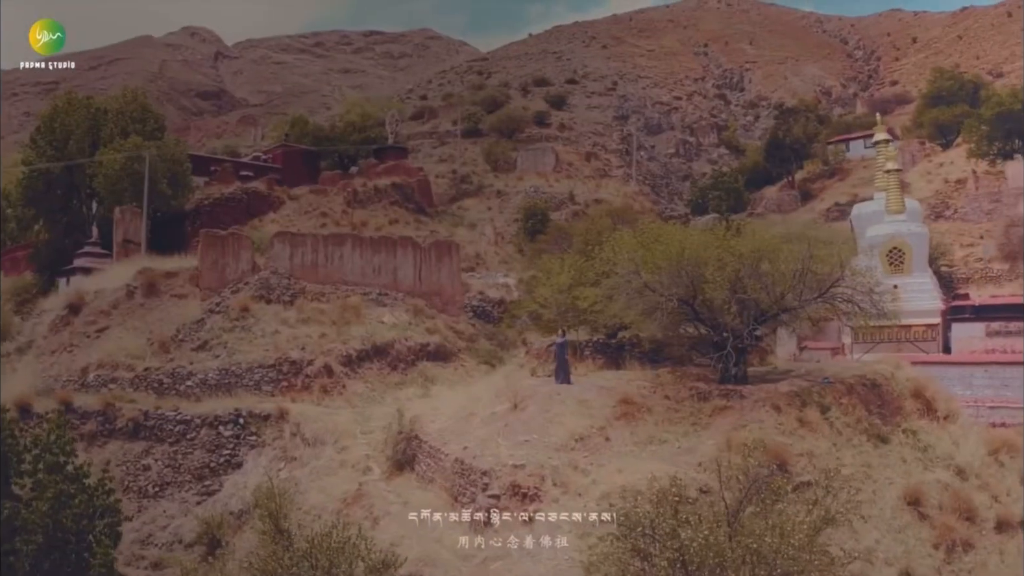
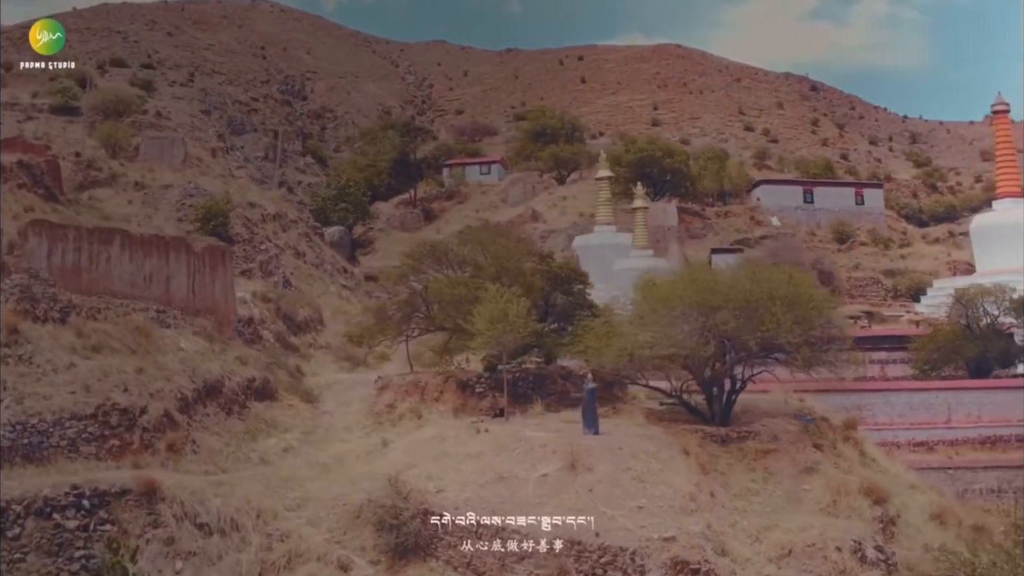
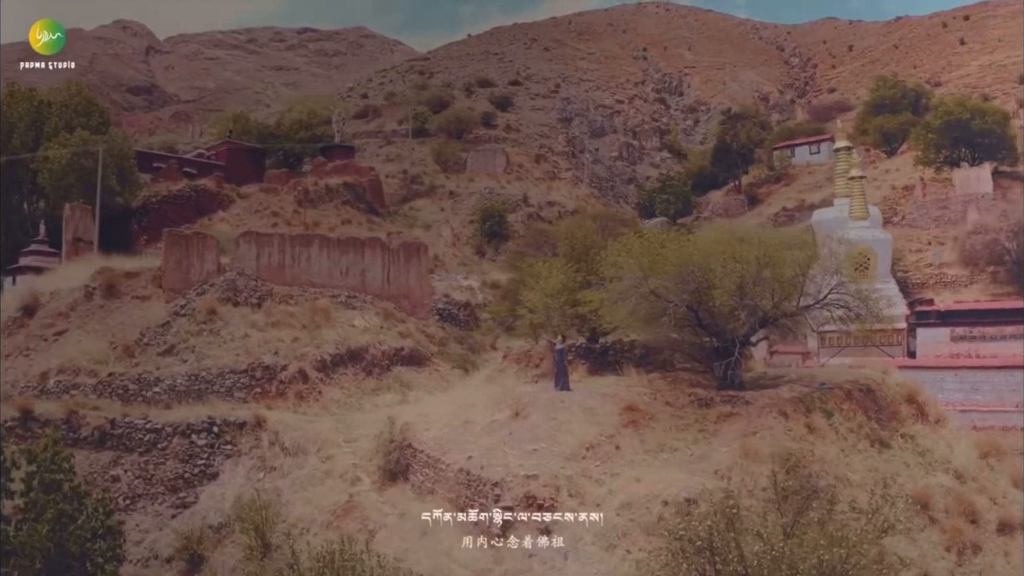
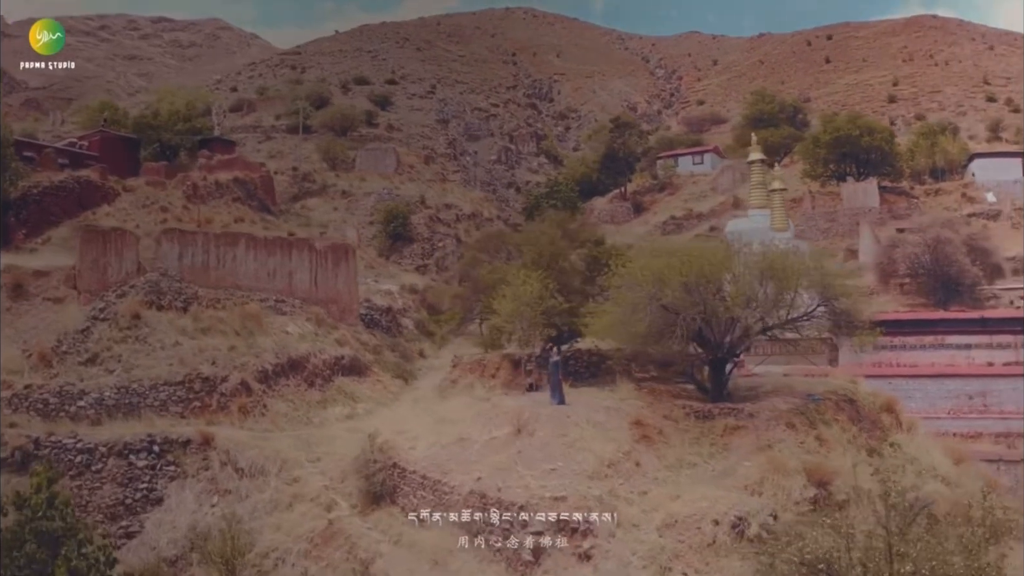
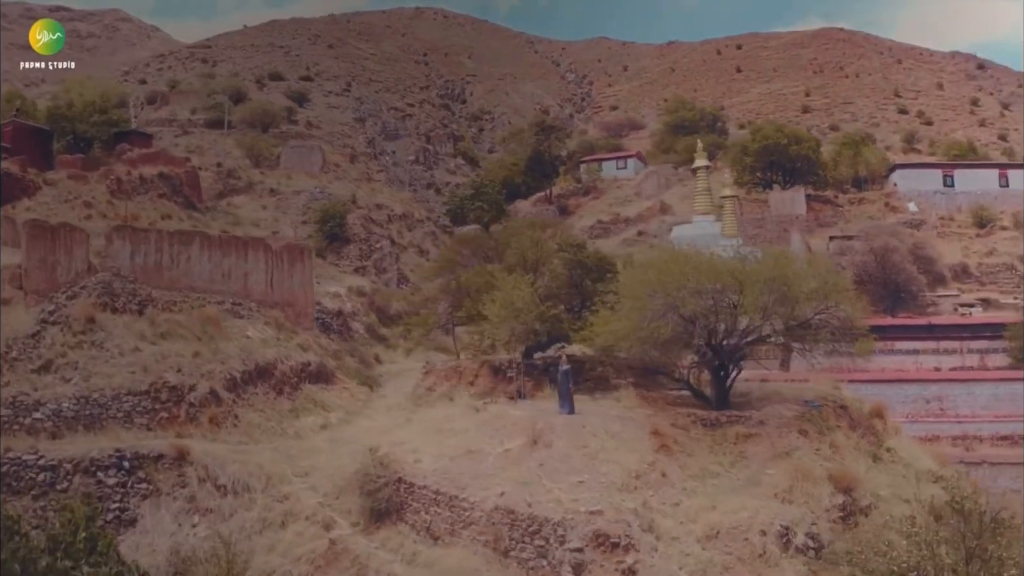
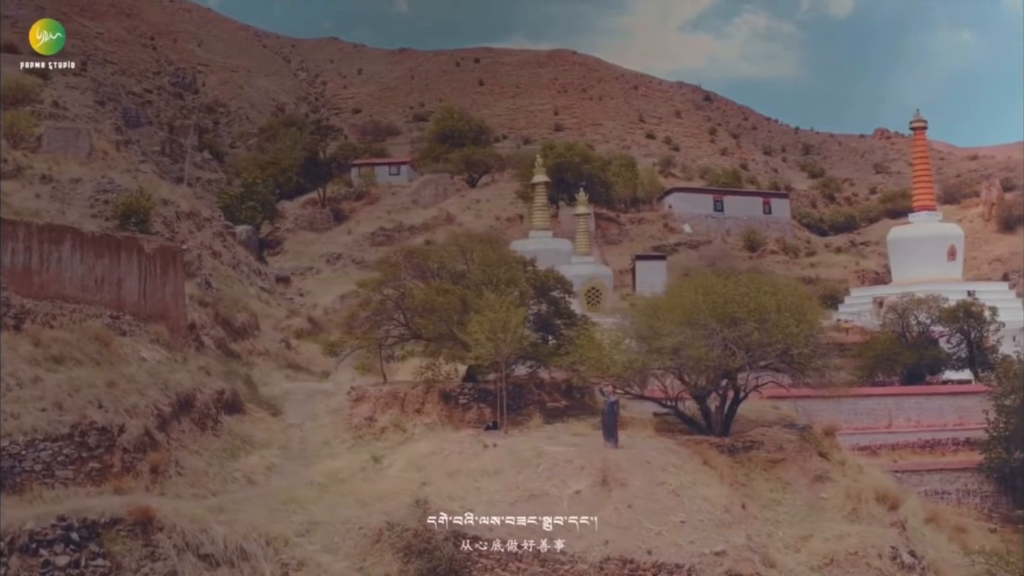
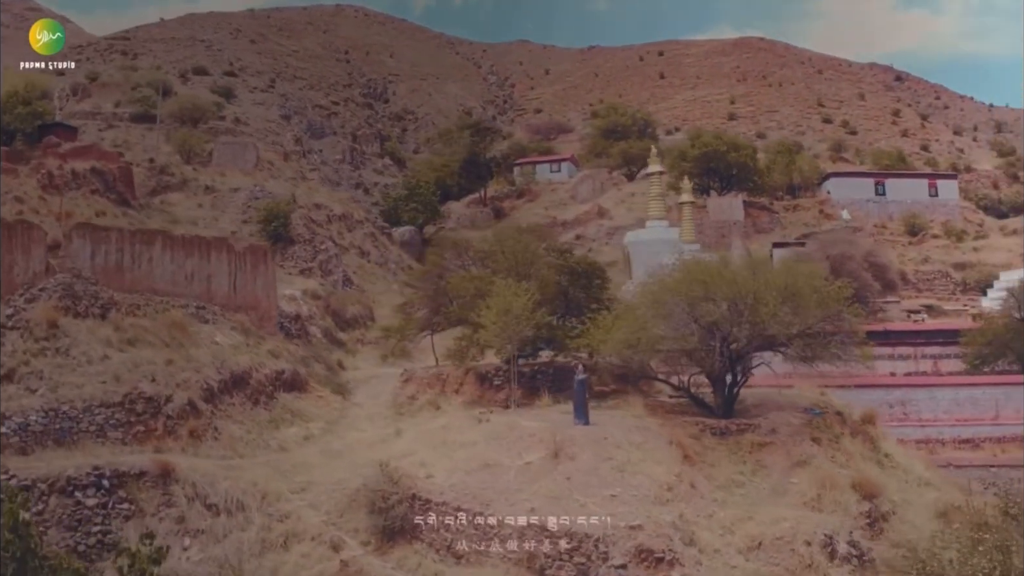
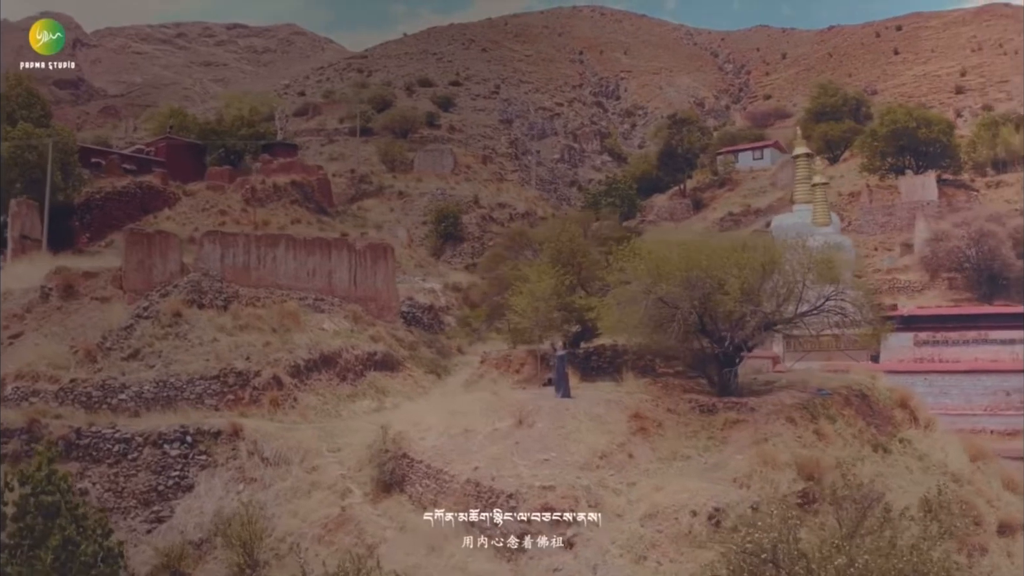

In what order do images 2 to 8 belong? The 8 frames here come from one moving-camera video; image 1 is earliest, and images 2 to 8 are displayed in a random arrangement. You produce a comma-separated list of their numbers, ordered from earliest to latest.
3, 8, 4, 5, 7, 2, 6
